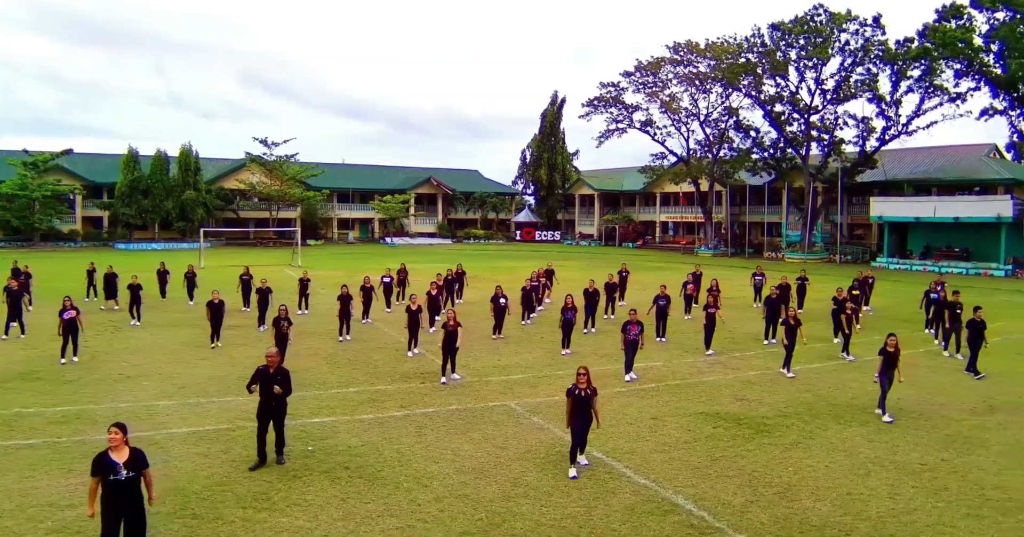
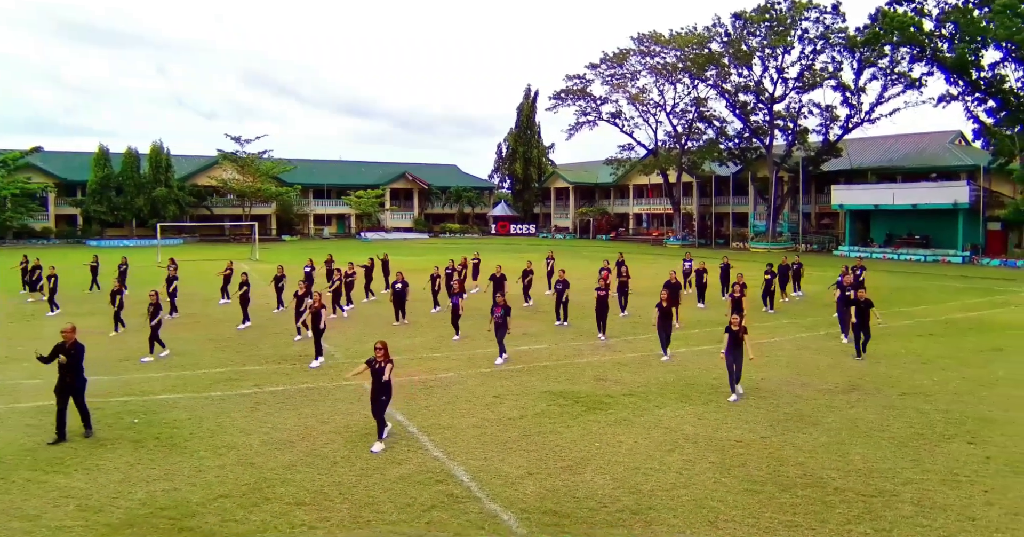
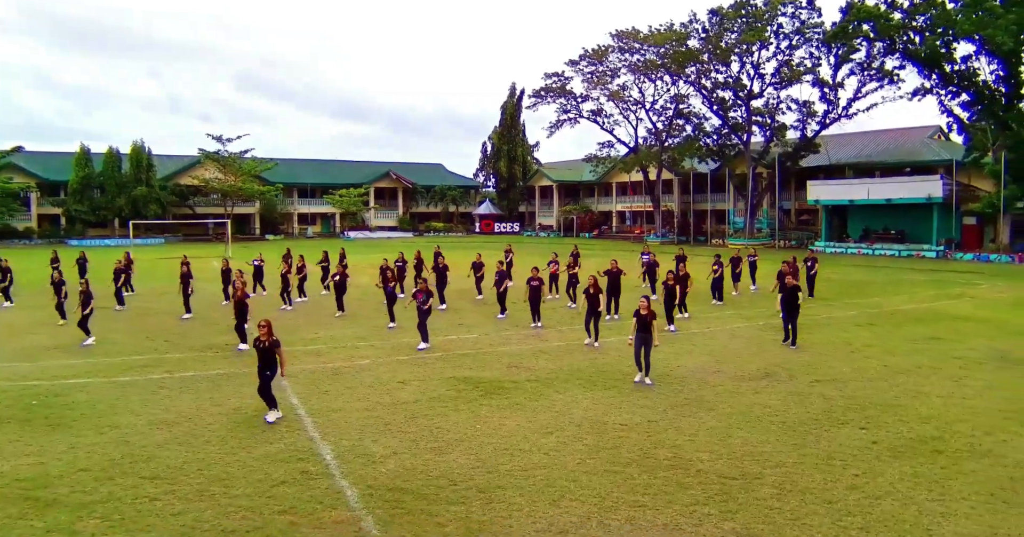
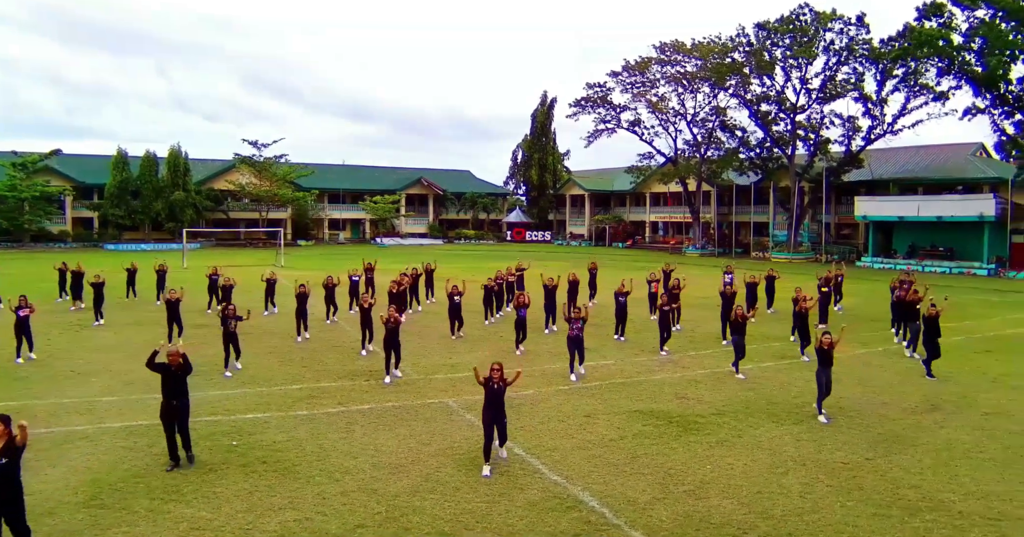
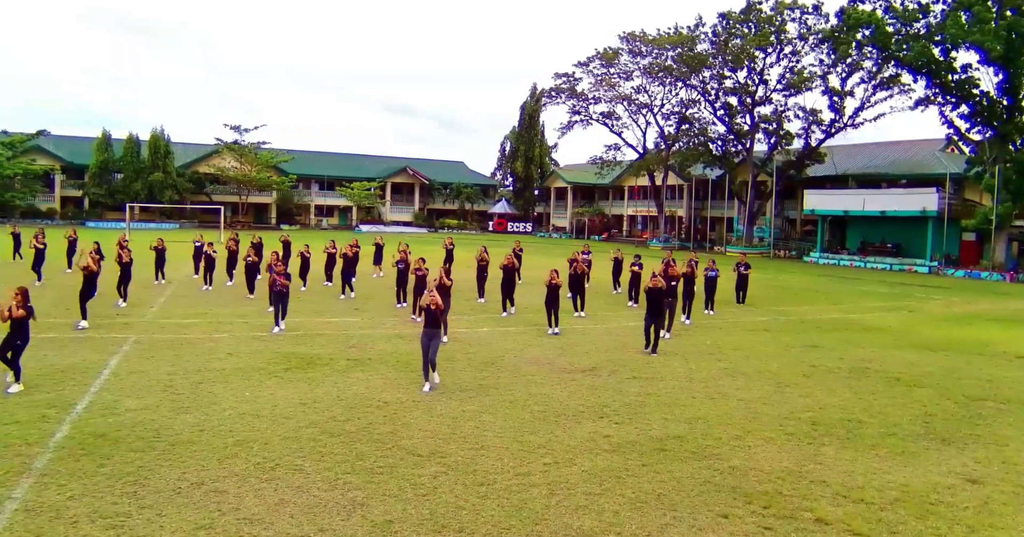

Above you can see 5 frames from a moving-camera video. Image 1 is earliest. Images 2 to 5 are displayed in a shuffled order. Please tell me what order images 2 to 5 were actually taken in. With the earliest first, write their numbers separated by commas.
4, 2, 3, 5
